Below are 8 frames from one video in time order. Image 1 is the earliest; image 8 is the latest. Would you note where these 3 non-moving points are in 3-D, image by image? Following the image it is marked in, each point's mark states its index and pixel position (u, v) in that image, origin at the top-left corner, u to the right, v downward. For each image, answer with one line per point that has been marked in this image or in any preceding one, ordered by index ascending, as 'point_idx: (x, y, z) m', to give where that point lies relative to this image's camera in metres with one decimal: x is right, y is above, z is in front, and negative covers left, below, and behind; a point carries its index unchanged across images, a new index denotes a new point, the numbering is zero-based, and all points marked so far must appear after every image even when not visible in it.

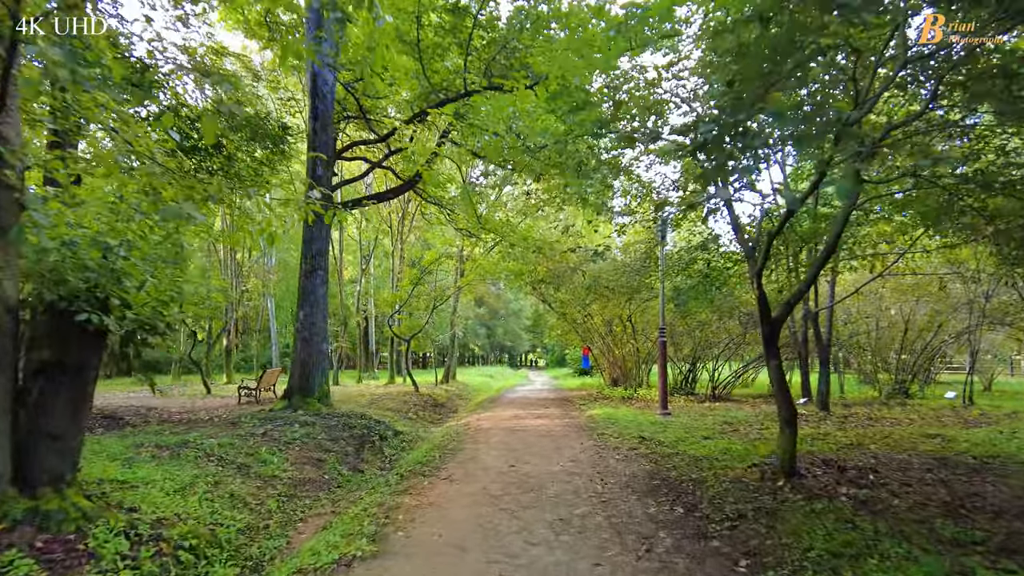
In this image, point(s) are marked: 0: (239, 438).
0: (-3.3, -1.8, +7.8) m
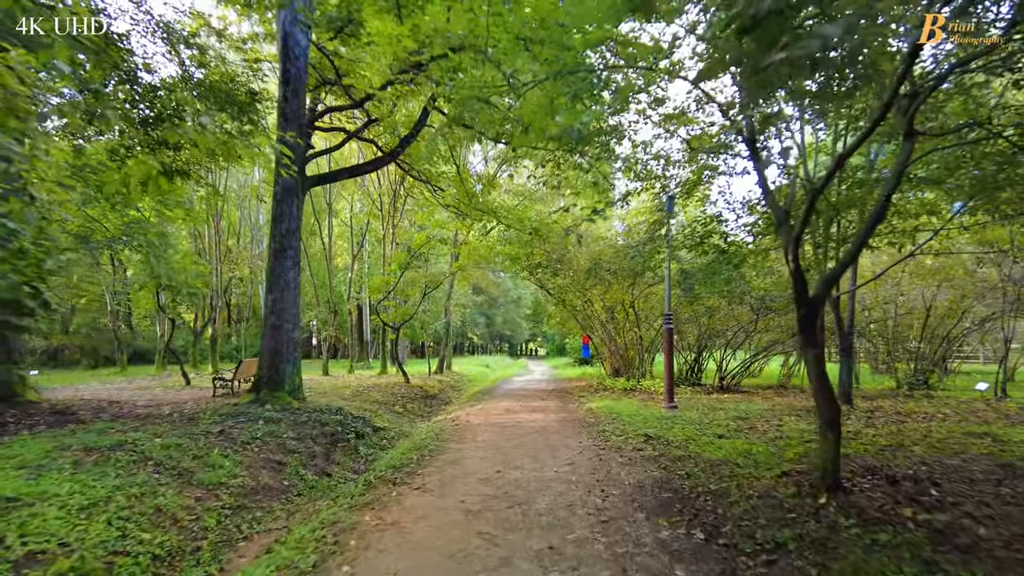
0: (-3.4, -1.6, +6.9) m
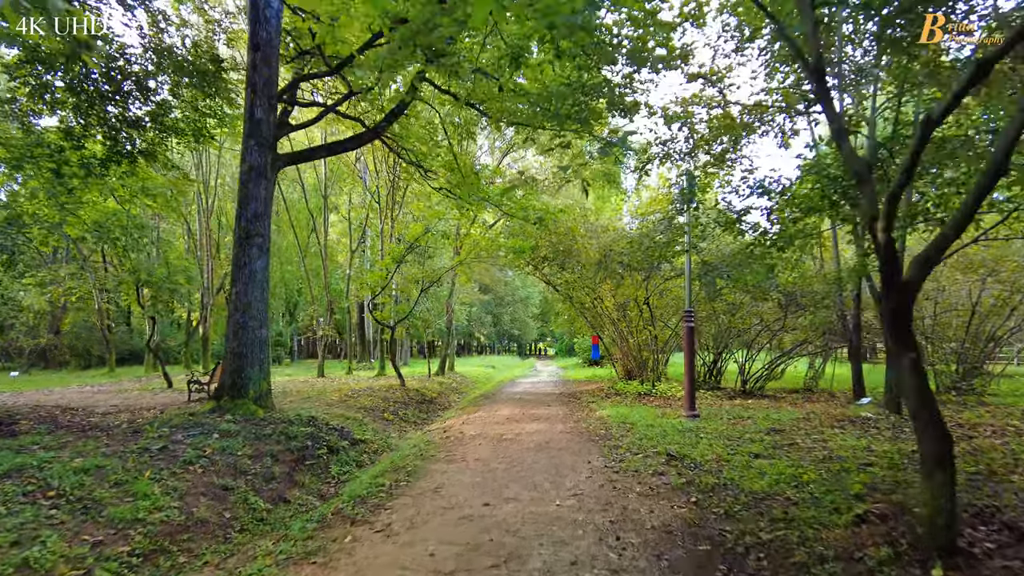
0: (-3.5, -1.5, +5.7) m
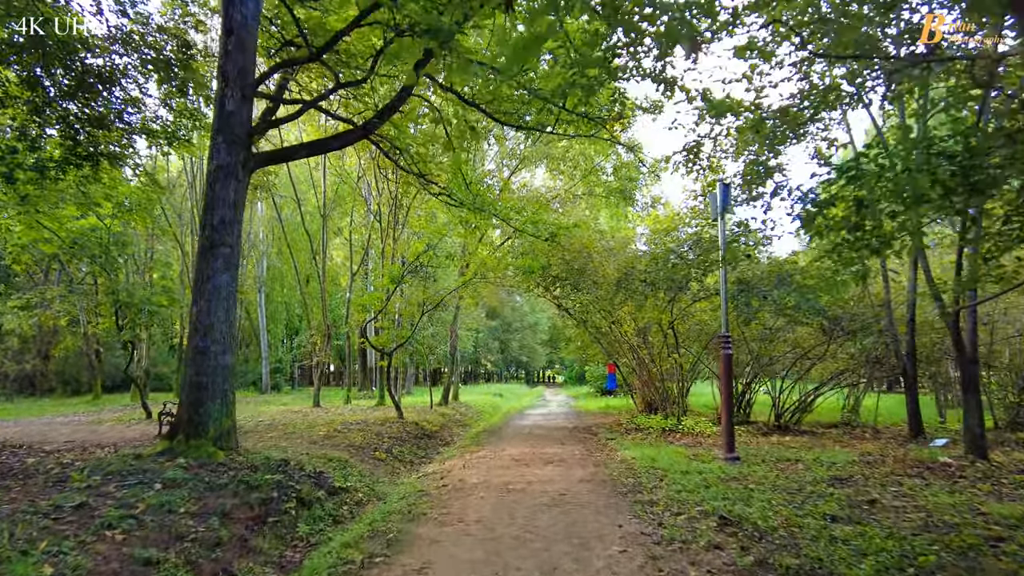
0: (-3.4, -1.6, +4.5) m
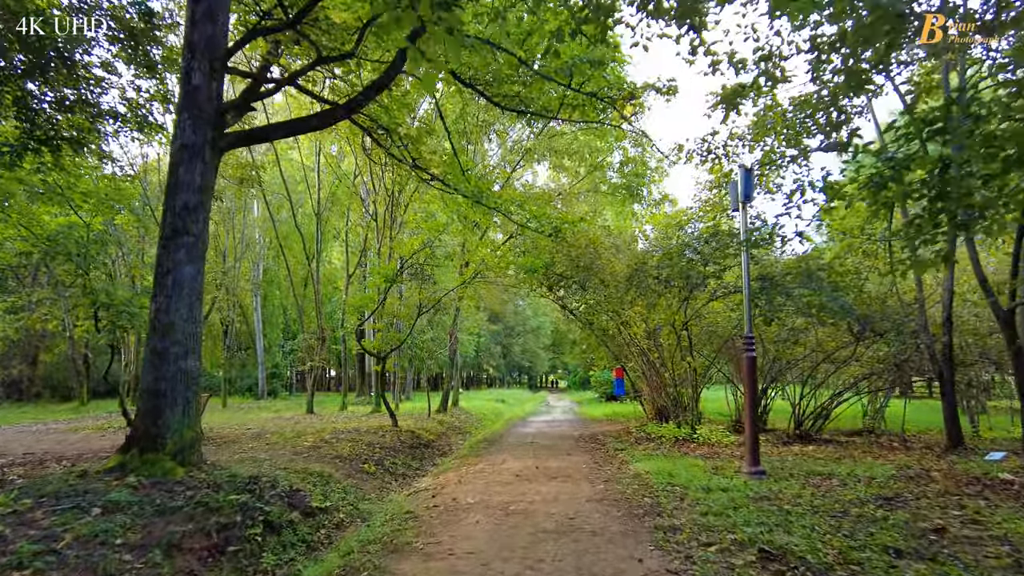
0: (-3.4, -1.5, +3.7) m
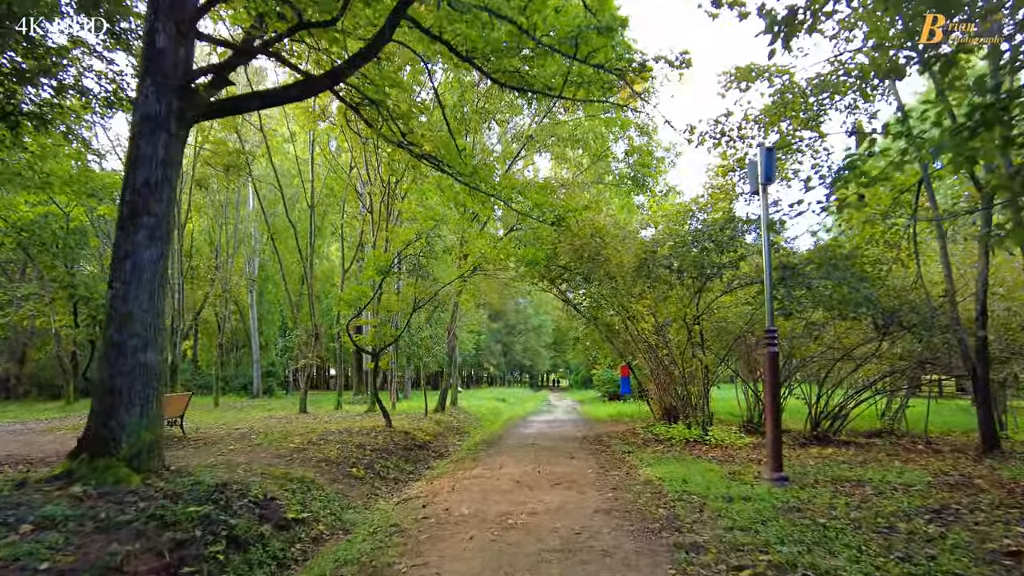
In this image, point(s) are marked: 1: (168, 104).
0: (-3.4, -1.4, +3.0) m
1: (-3.1, +1.7, +5.8) m
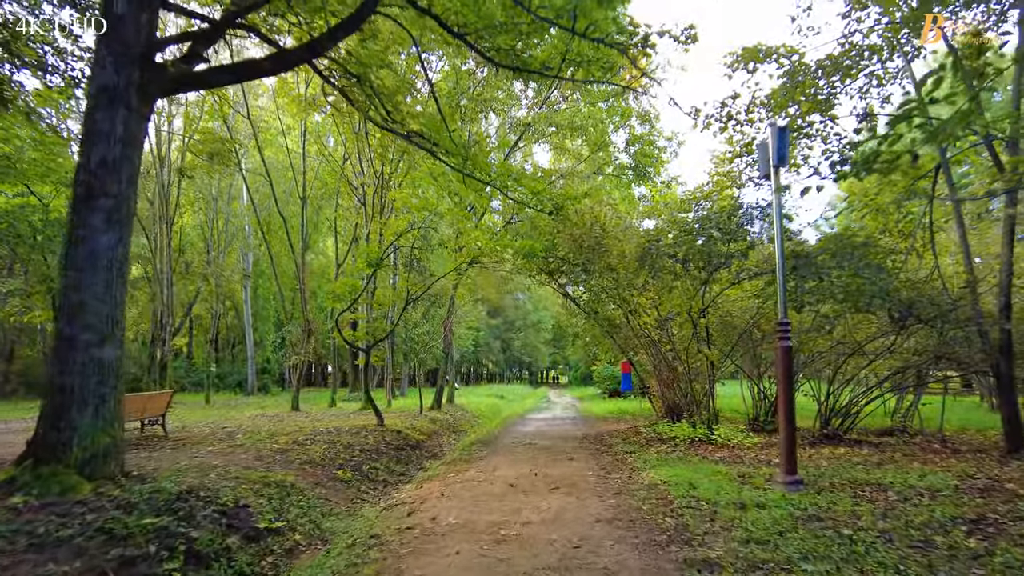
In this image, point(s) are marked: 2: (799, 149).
0: (-3.5, -1.3, +2.5) m
1: (-3.2, +1.8, +5.3) m
2: (+4.3, +2.1, +9.7) m
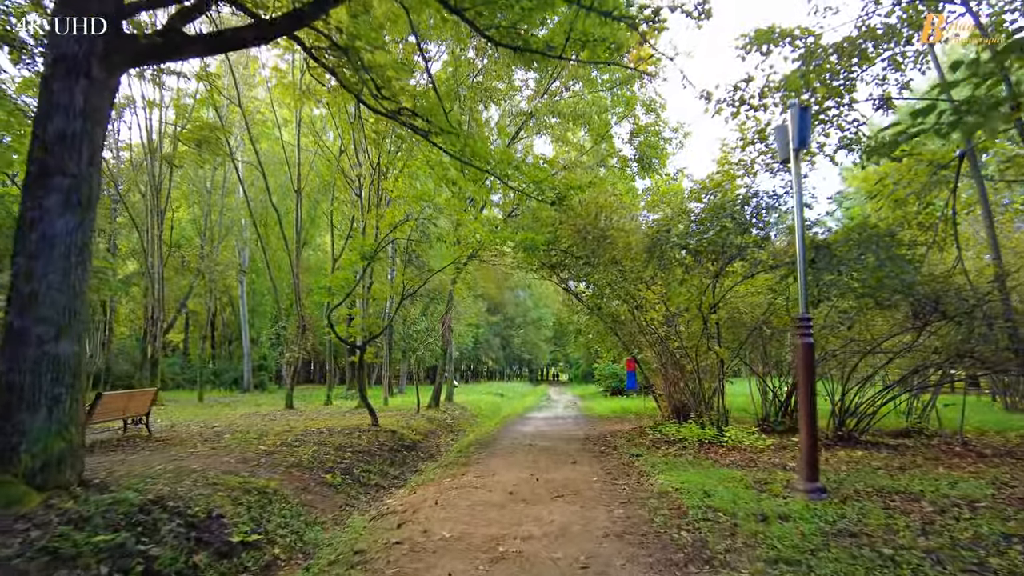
0: (-3.5, -1.2, +2.1) m
1: (-3.2, +1.8, +4.8) m
2: (+4.3, +2.2, +9.2) m
